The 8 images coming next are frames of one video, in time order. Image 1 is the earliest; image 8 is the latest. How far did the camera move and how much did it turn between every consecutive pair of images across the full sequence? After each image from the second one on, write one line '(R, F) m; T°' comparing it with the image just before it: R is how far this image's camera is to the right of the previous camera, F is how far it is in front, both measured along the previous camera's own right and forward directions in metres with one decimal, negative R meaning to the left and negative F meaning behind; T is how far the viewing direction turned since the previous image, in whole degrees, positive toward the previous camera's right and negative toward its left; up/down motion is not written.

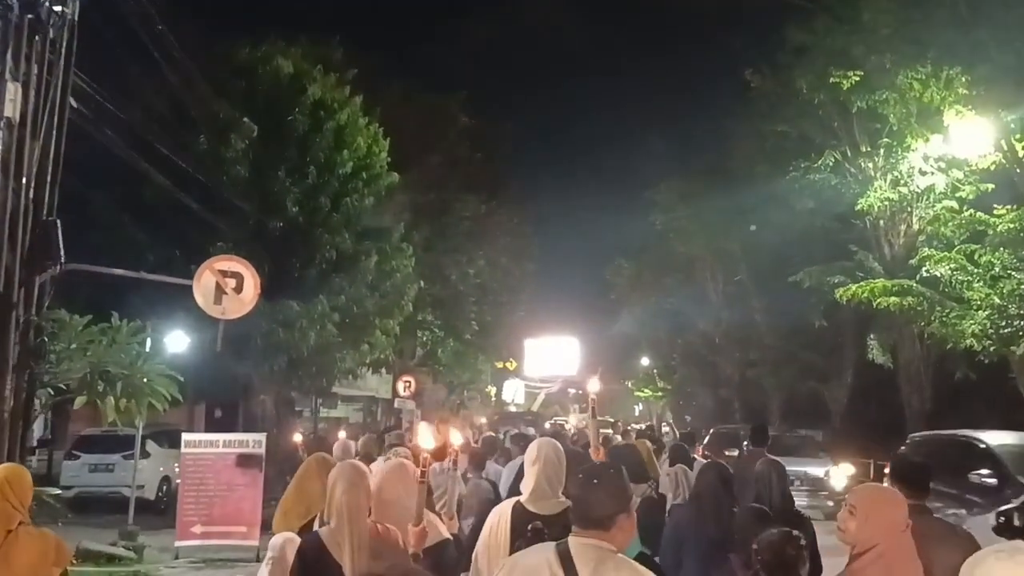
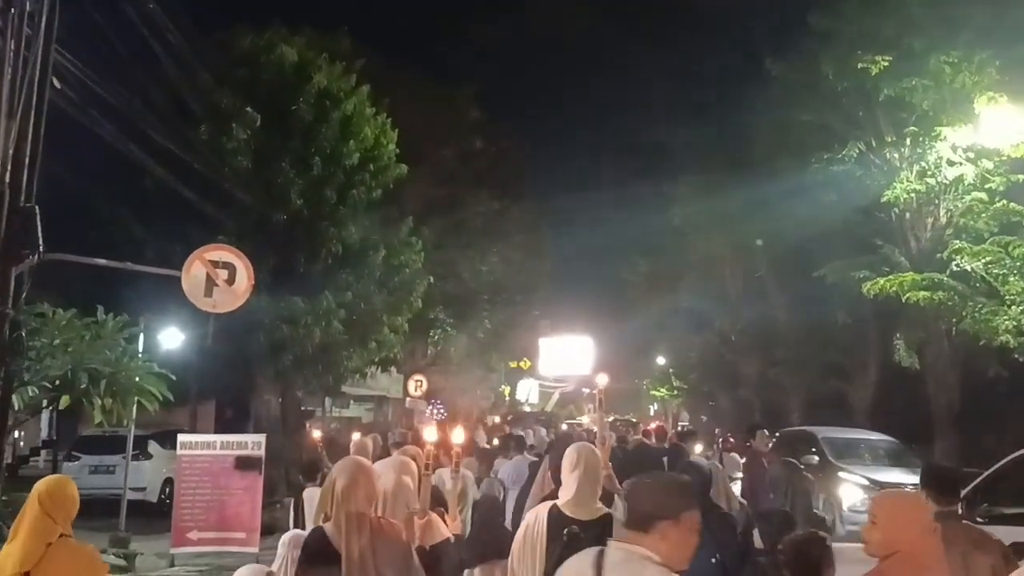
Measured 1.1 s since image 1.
(0.0, +0.7) m; -1°
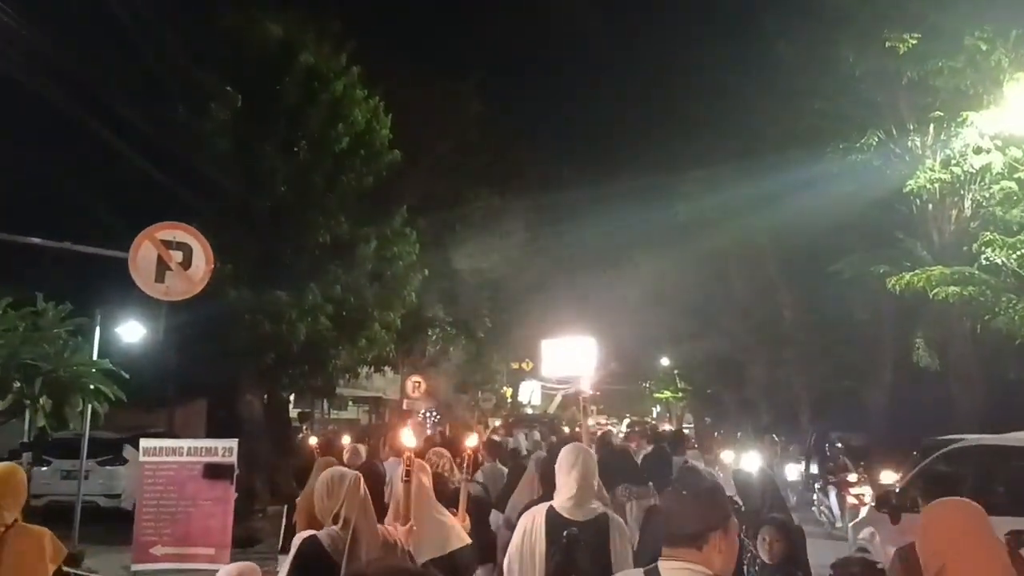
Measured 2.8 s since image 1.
(0.0, +1.1) m; 0°
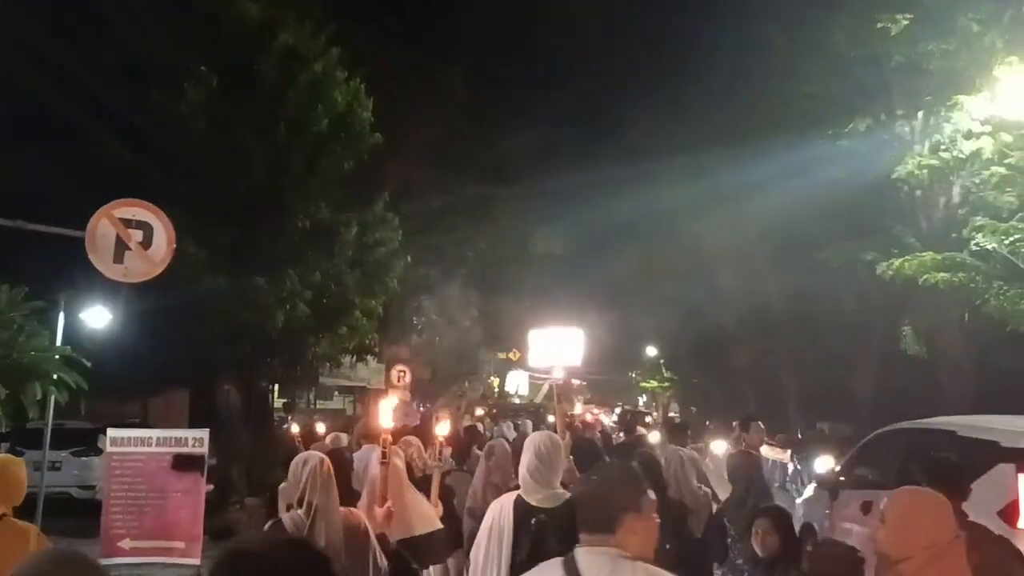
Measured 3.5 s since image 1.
(+0.1, +0.3) m; +1°
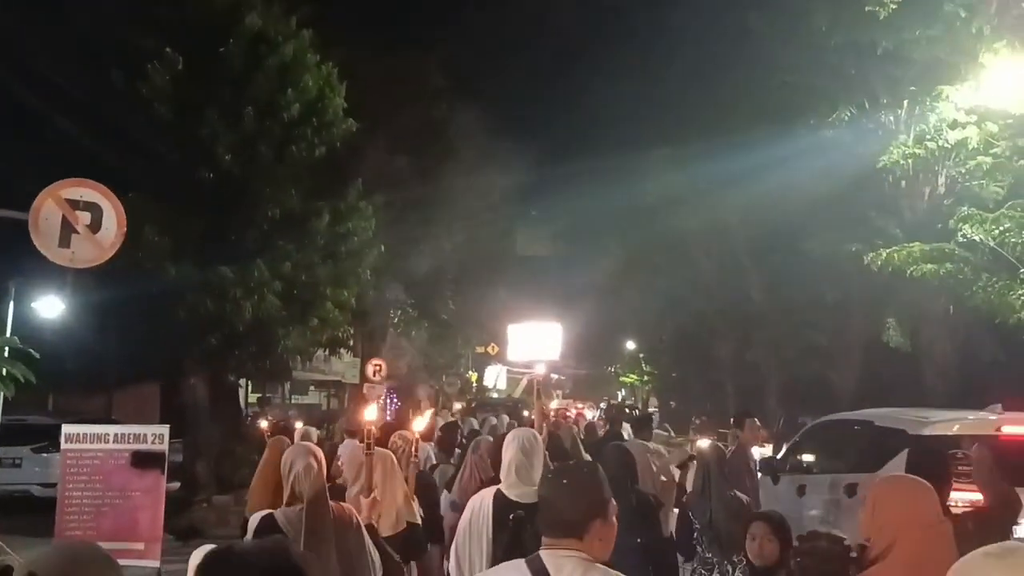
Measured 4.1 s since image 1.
(0.0, +0.5) m; +1°
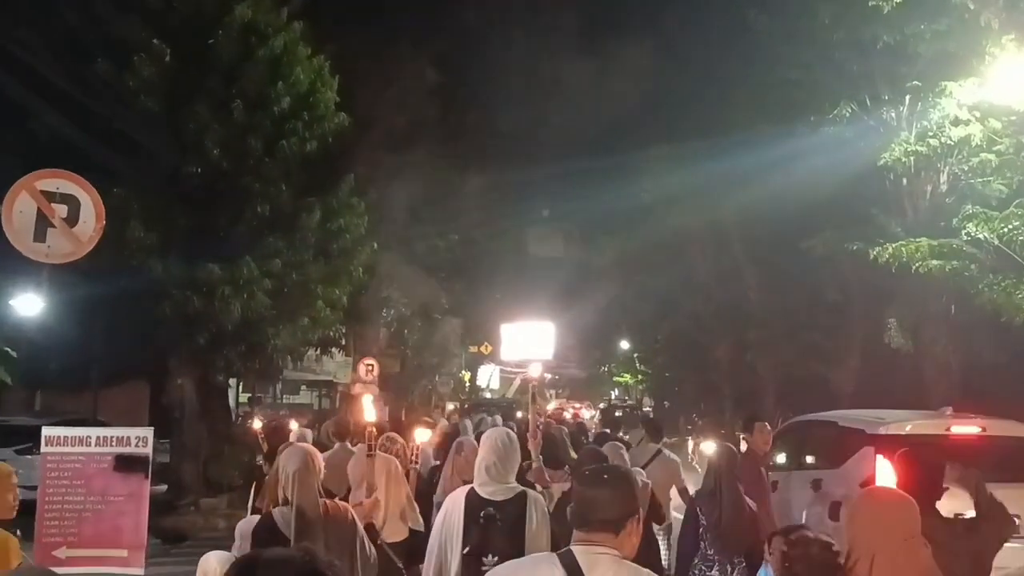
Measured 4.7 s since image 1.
(0.0, +0.3) m; 0°
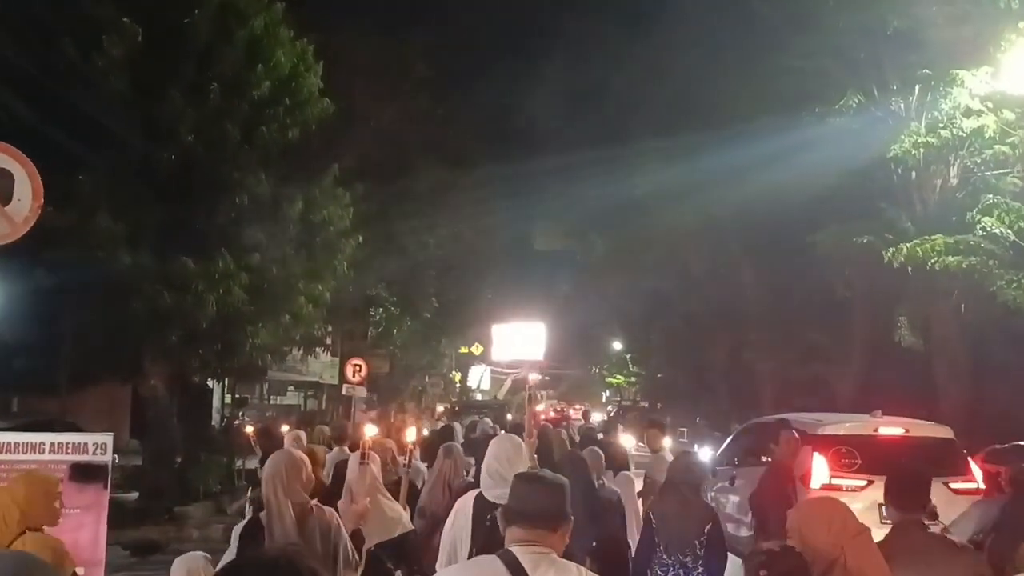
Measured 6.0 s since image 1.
(0.0, +0.8) m; +1°
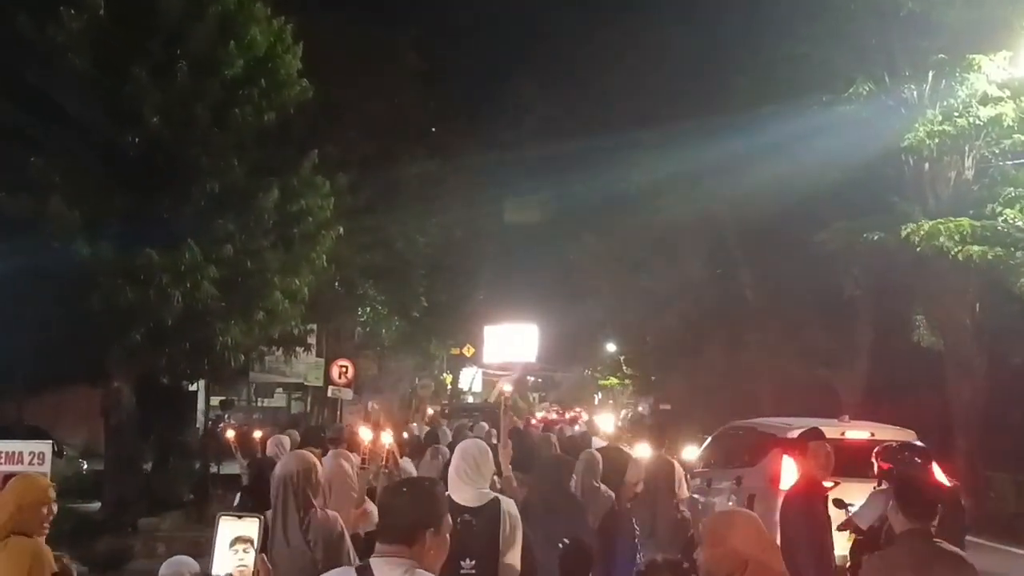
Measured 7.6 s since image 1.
(0.0, +1.0) m; 0°
